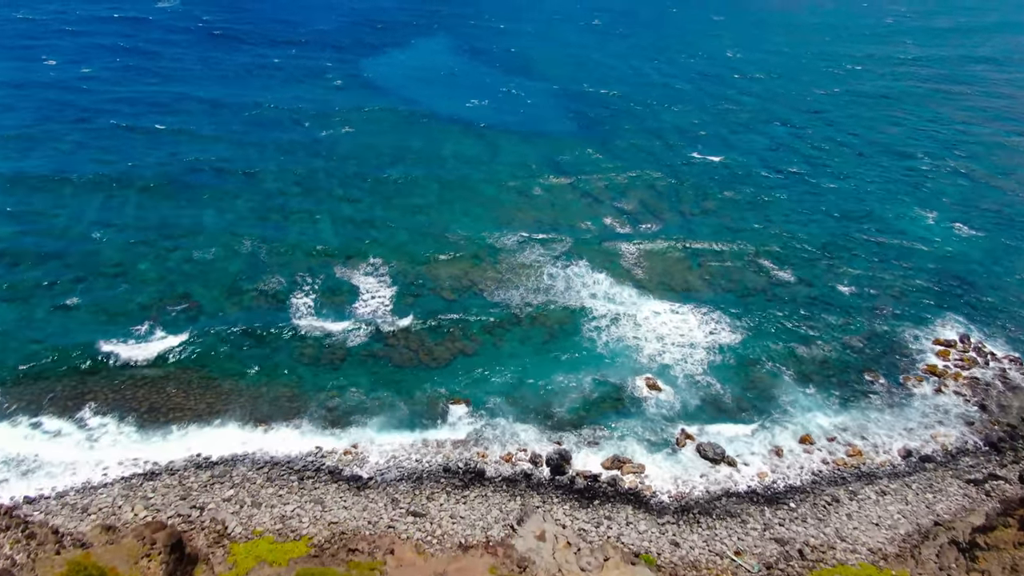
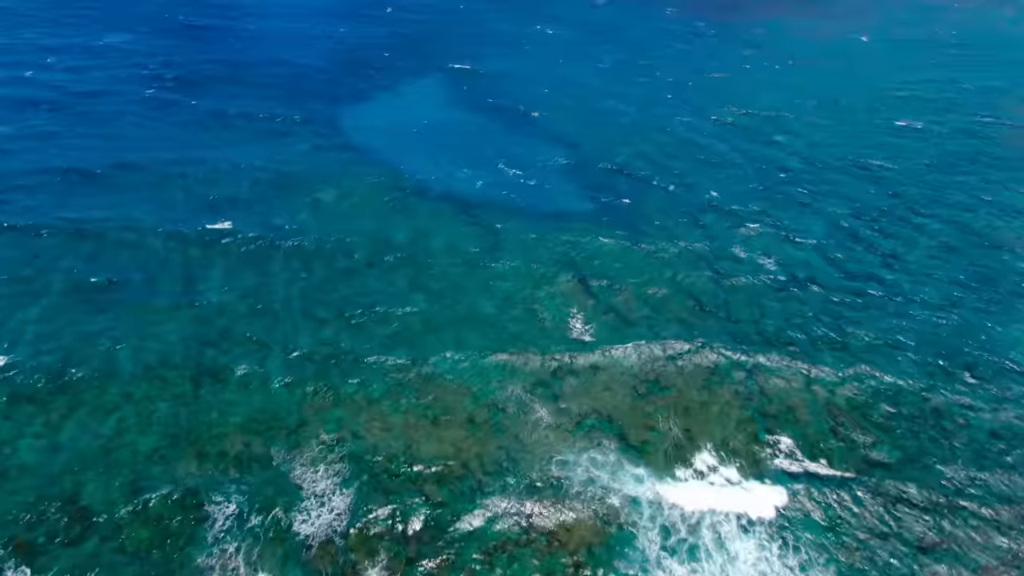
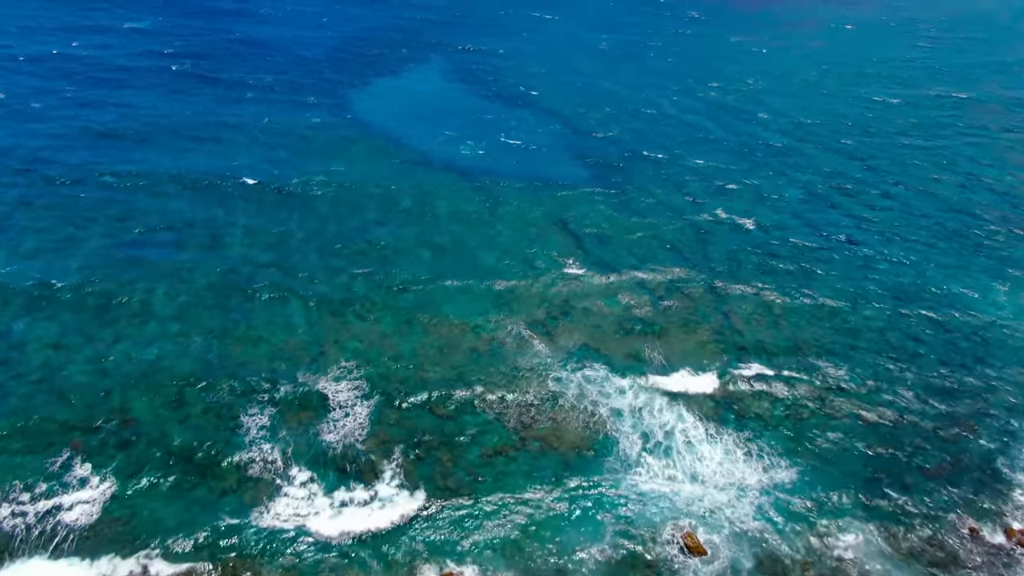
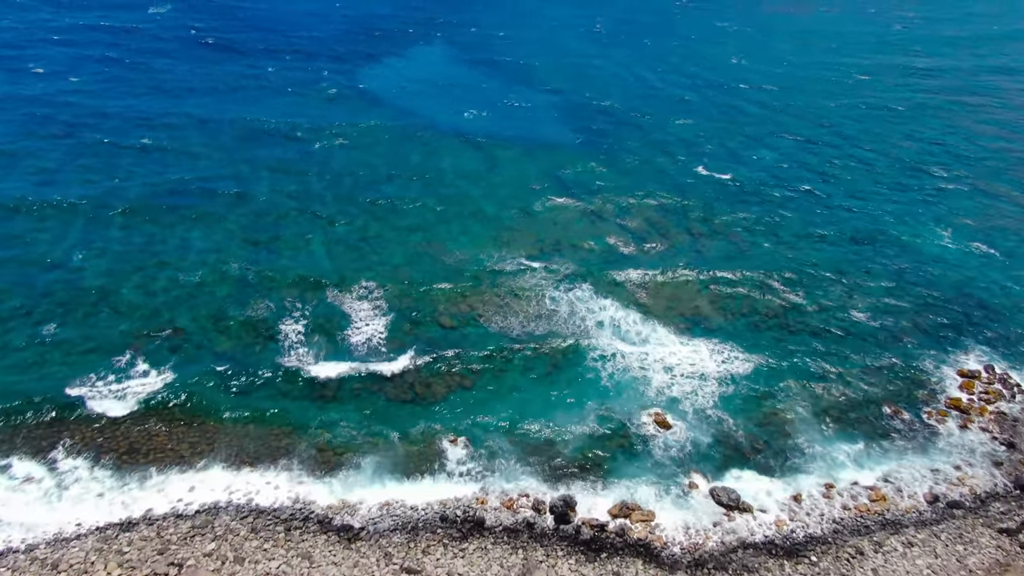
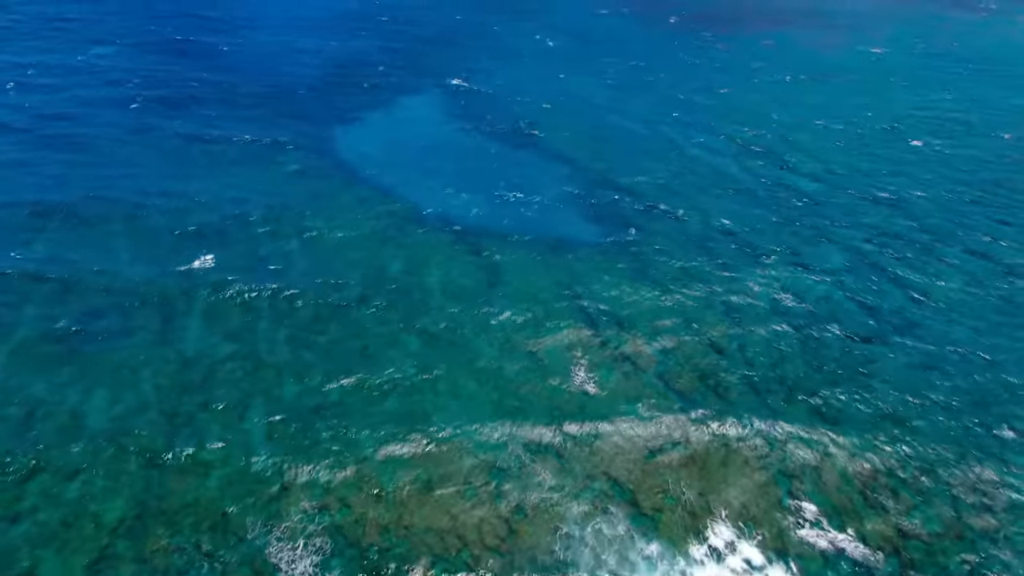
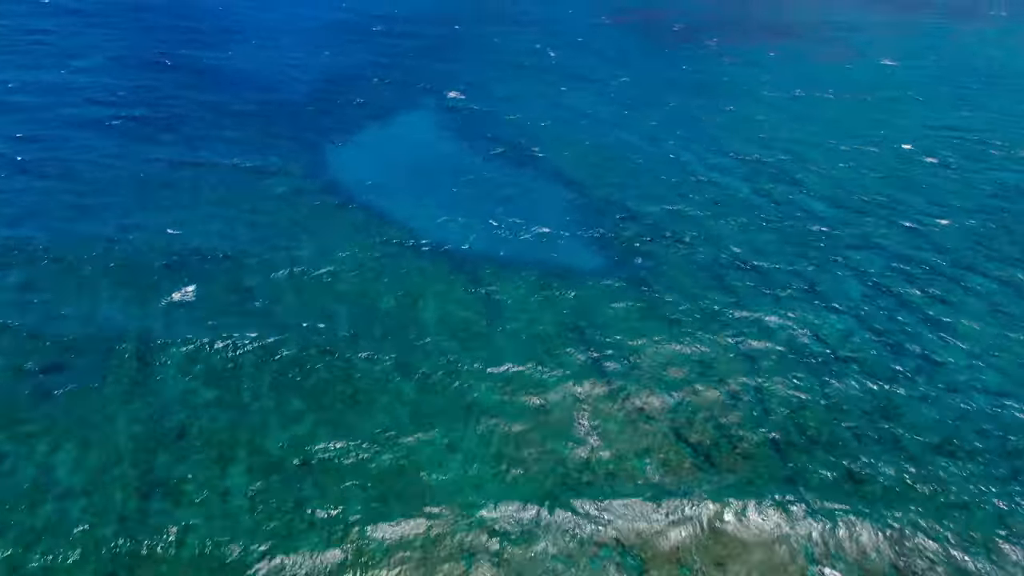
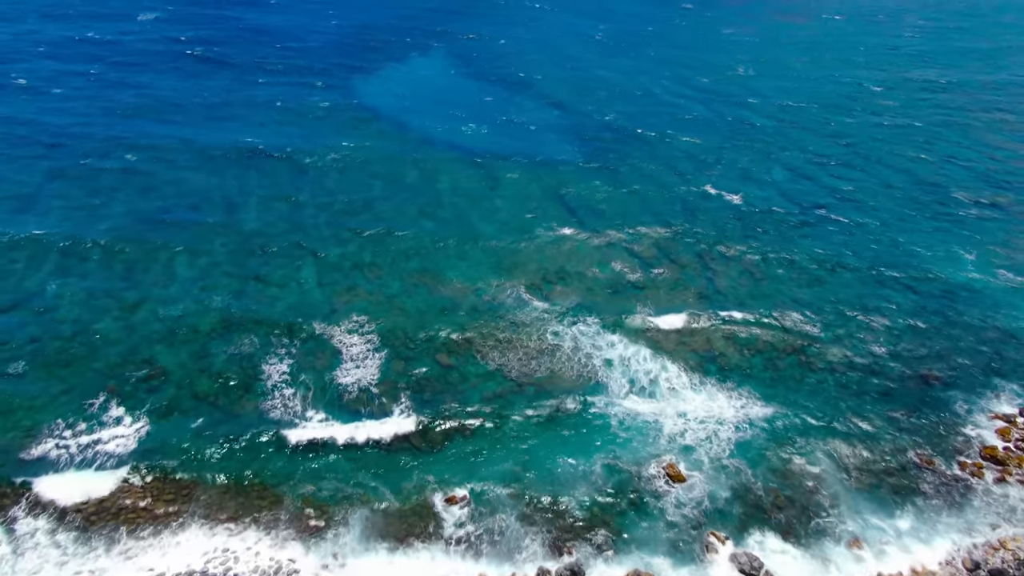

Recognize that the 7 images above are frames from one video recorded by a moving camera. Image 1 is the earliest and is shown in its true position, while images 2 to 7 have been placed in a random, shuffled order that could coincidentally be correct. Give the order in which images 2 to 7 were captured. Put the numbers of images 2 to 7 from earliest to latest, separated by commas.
4, 7, 3, 2, 5, 6
